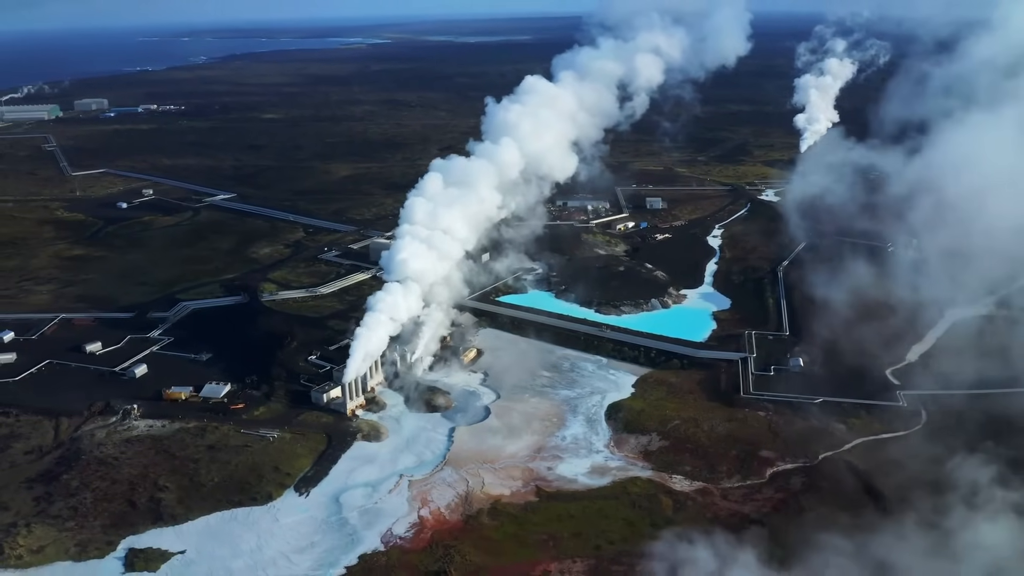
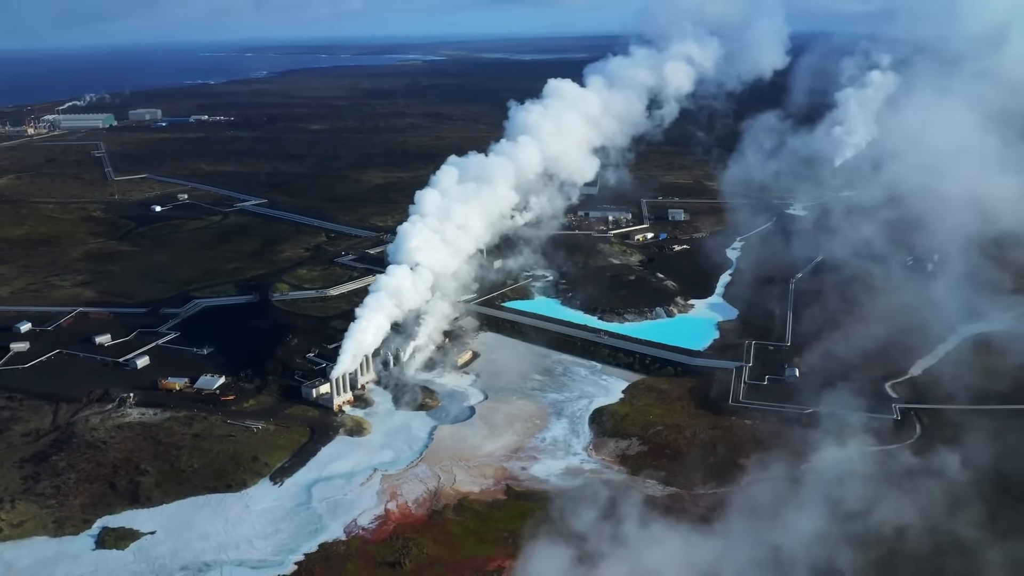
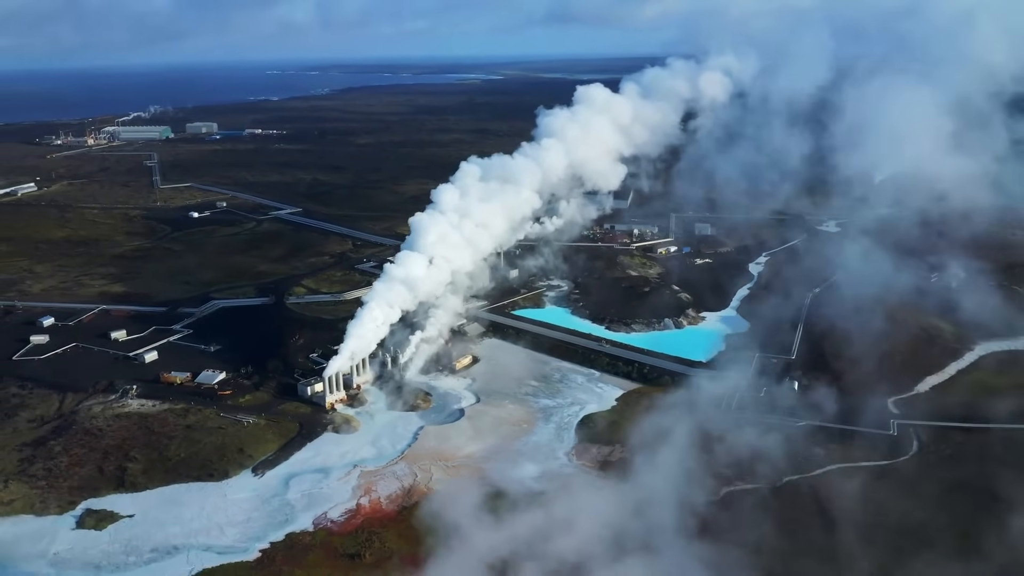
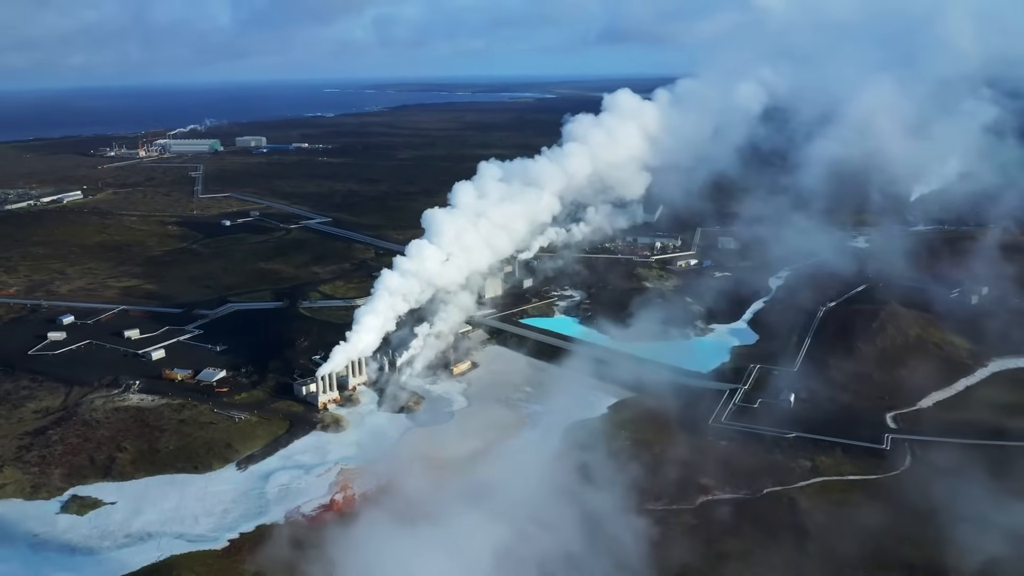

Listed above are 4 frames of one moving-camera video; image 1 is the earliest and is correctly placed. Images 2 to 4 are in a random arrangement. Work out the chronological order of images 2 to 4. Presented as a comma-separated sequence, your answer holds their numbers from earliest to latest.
2, 3, 4
